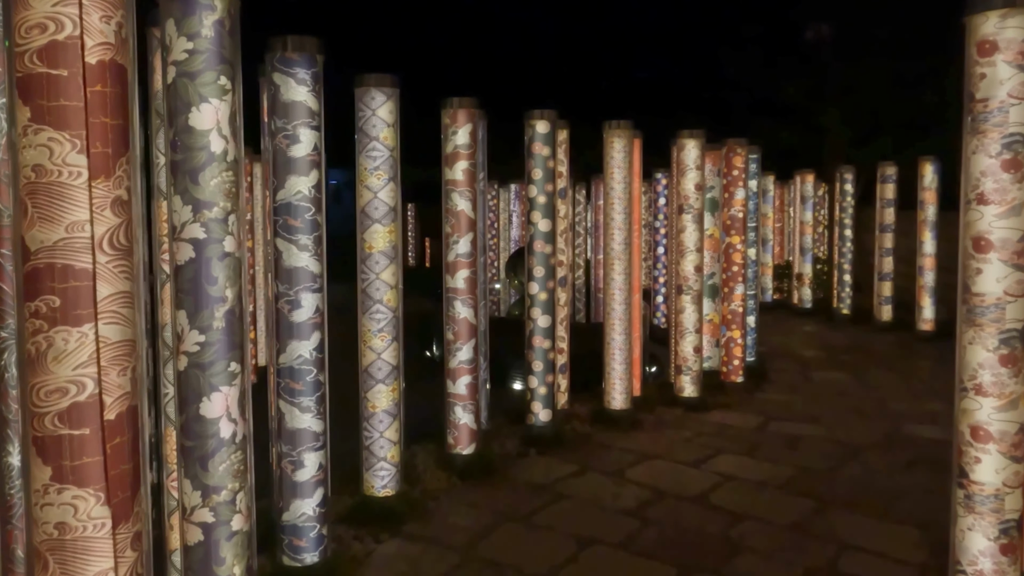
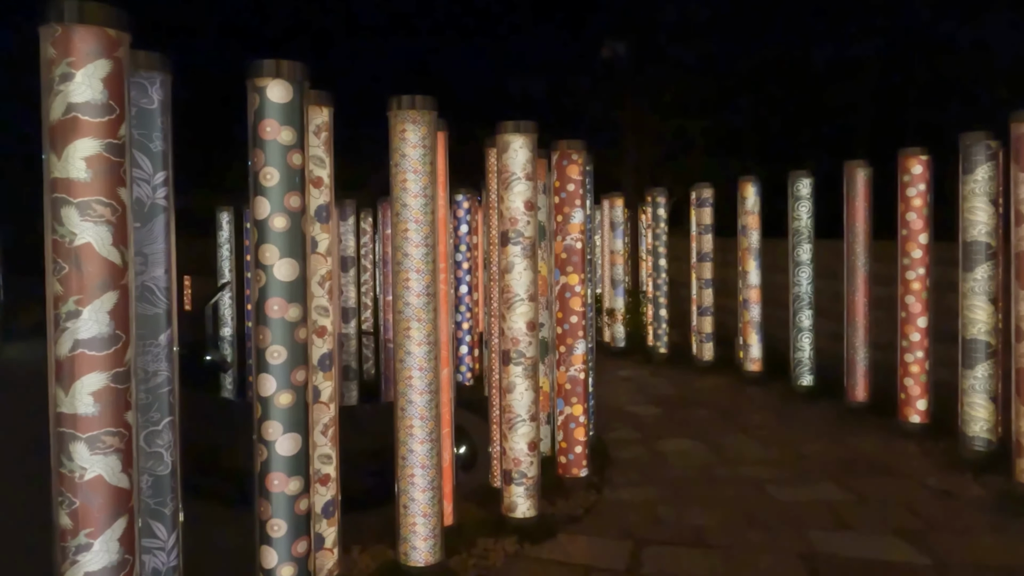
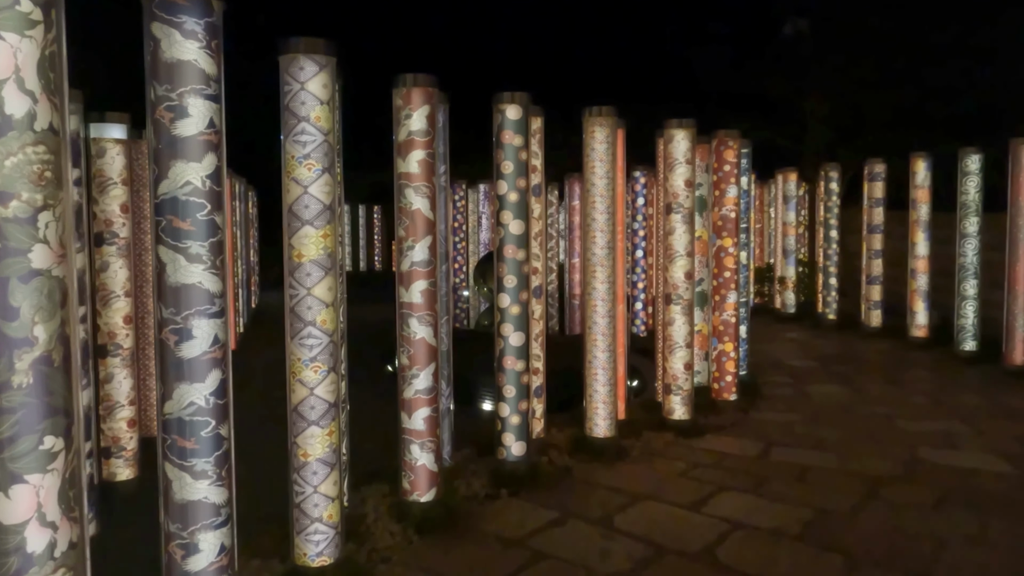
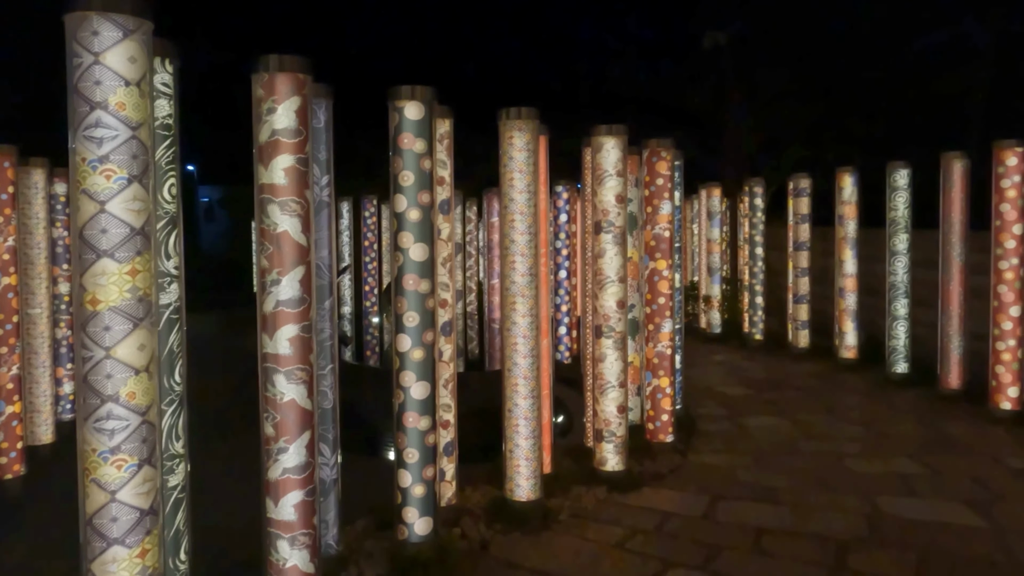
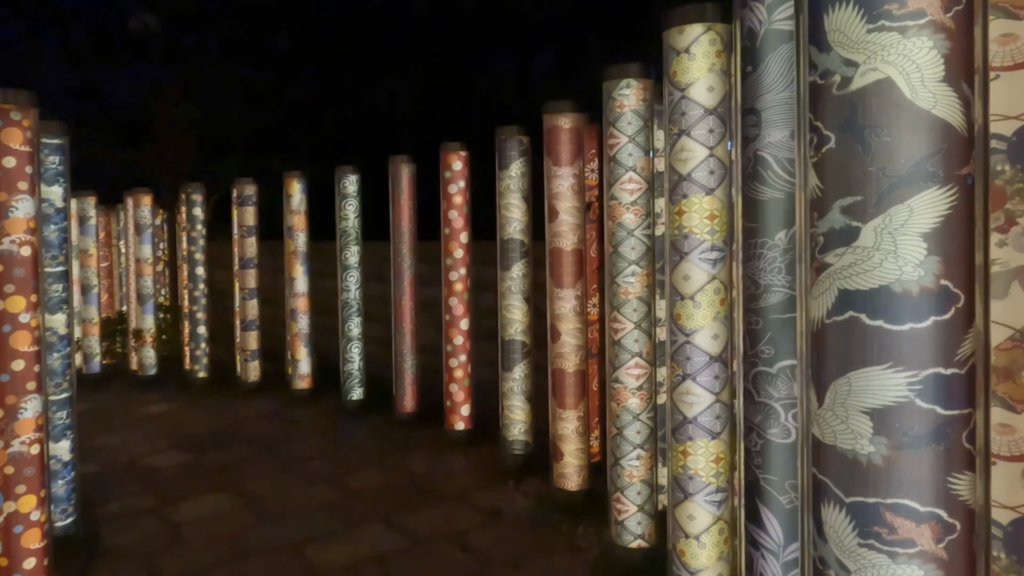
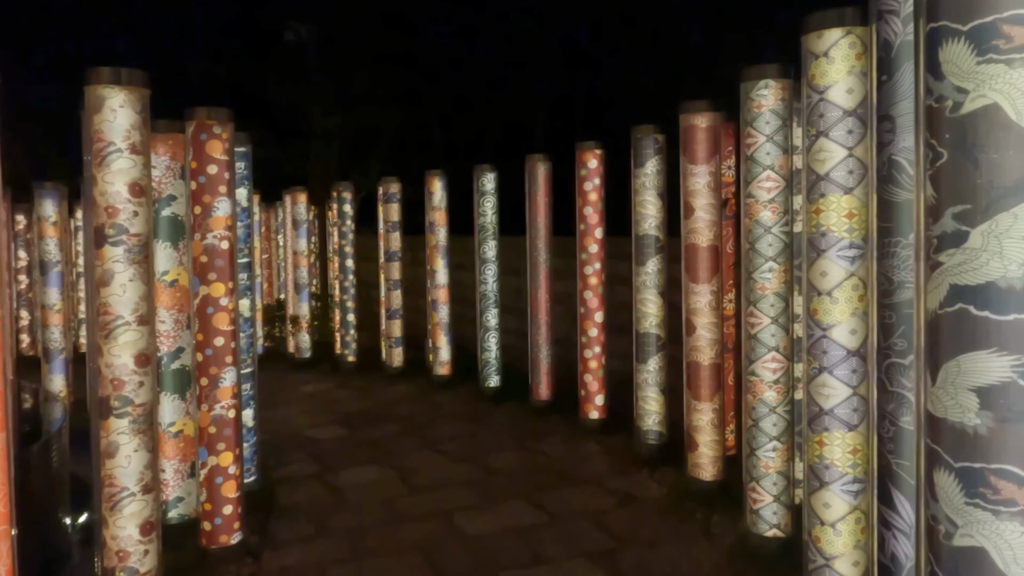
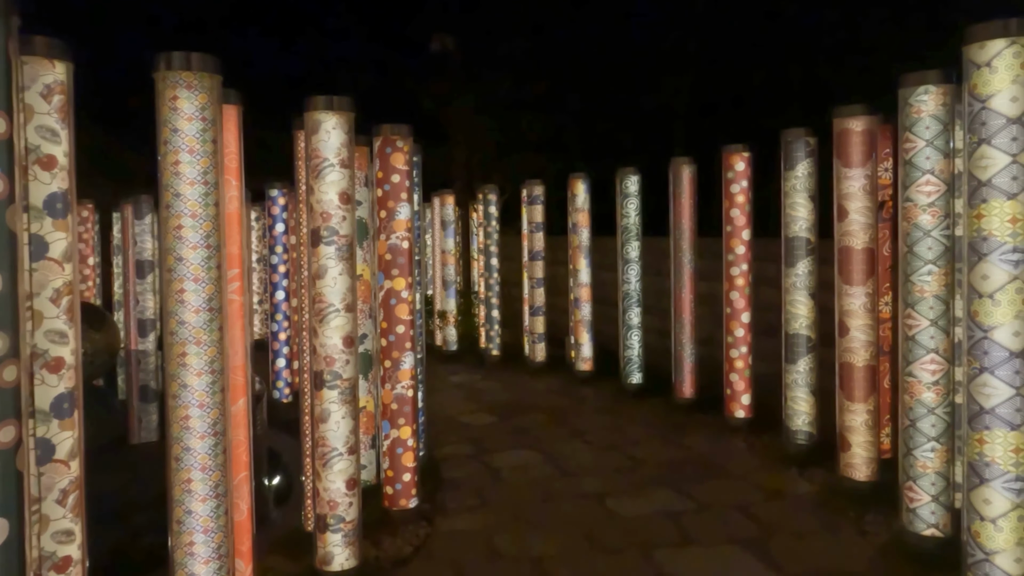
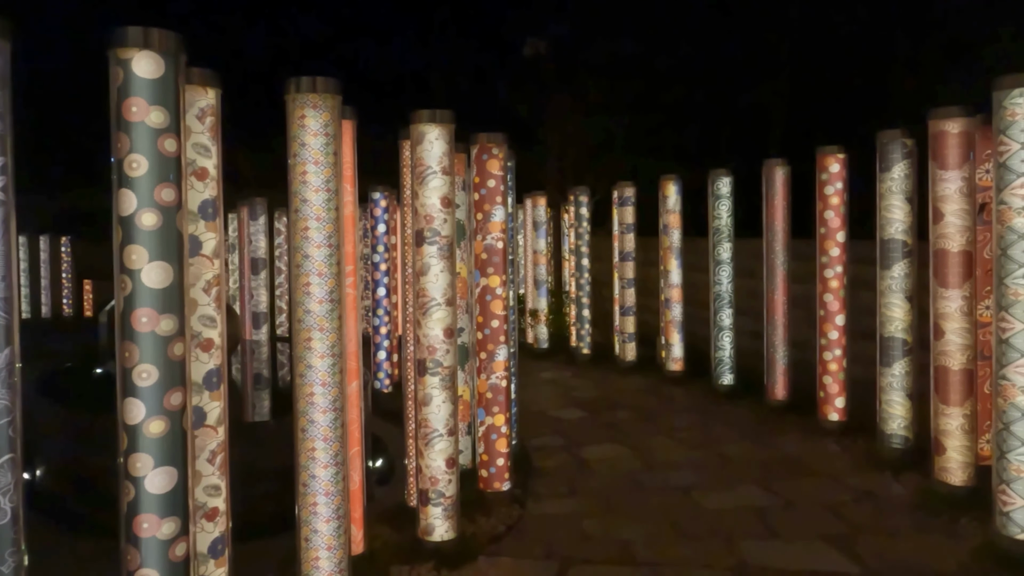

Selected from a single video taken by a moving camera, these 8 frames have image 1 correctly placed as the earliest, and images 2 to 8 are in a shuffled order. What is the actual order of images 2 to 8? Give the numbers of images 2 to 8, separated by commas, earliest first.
3, 4, 2, 8, 7, 6, 5
